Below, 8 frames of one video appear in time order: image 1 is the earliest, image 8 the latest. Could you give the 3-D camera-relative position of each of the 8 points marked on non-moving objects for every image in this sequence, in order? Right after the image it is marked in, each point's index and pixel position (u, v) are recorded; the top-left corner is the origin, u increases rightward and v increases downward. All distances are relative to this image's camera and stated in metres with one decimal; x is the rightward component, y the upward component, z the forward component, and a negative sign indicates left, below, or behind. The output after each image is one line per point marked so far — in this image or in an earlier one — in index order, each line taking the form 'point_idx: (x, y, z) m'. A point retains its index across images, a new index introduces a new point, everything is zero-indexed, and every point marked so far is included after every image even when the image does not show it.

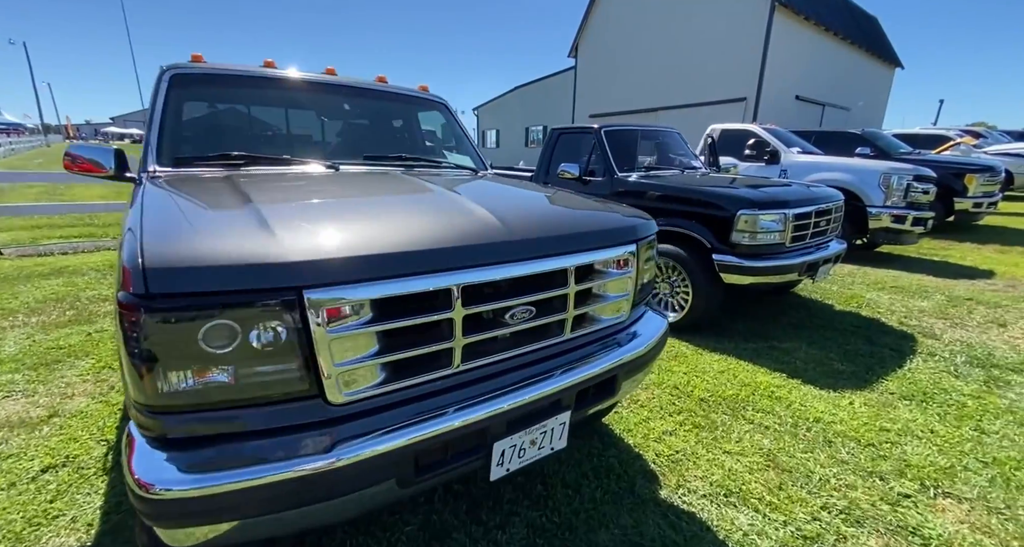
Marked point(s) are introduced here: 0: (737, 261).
0: (+1.7, +0.1, +3.4) m
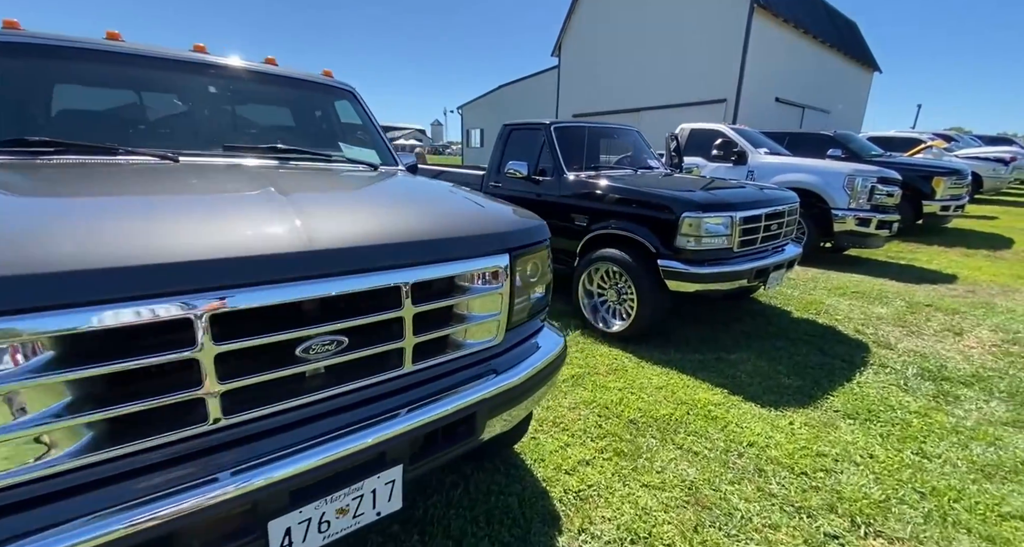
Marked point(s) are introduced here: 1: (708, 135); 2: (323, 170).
0: (+1.2, 0.0, +3.2) m
1: (+3.3, +2.3, +7.5) m
2: (-0.9, +0.5, +2.0) m
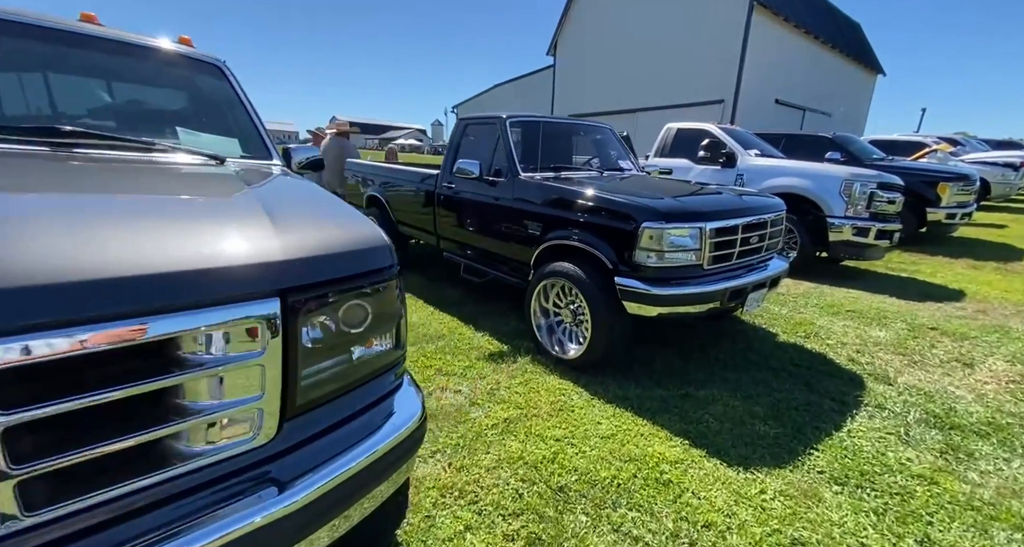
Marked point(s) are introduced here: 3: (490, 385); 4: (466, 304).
0: (+0.8, -0.1, +2.7) m
1: (+2.9, +2.2, +7.0) m
2: (-1.3, +0.4, +1.5) m
3: (-0.1, -0.7, +2.8) m
4: (-0.4, -0.3, +4.2) m
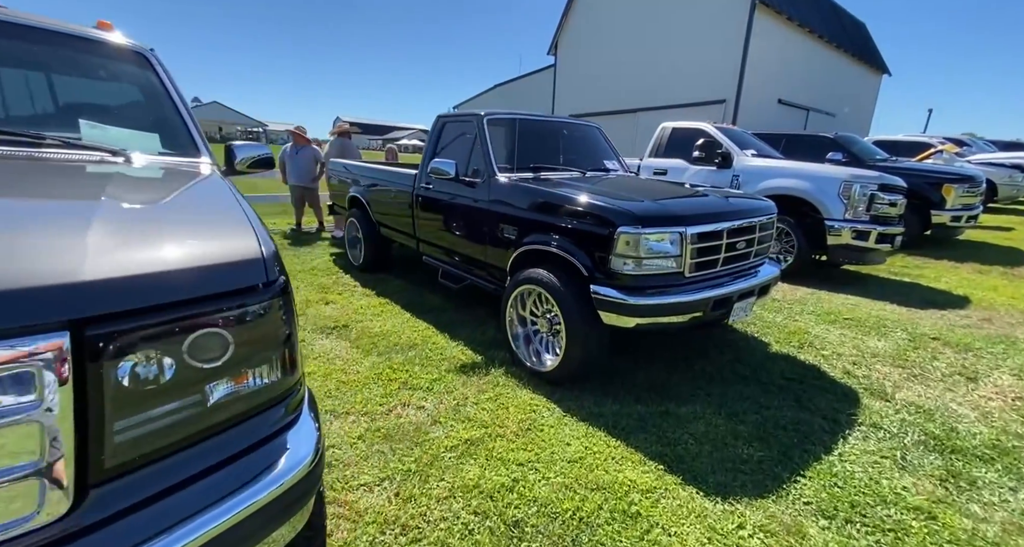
0: (+0.6, -0.1, +2.5) m
1: (+2.7, +2.1, +6.8) m
2: (-1.5, +0.3, +1.3) m
3: (-0.3, -0.7, +2.6) m
4: (-0.6, -0.3, +4.0) m
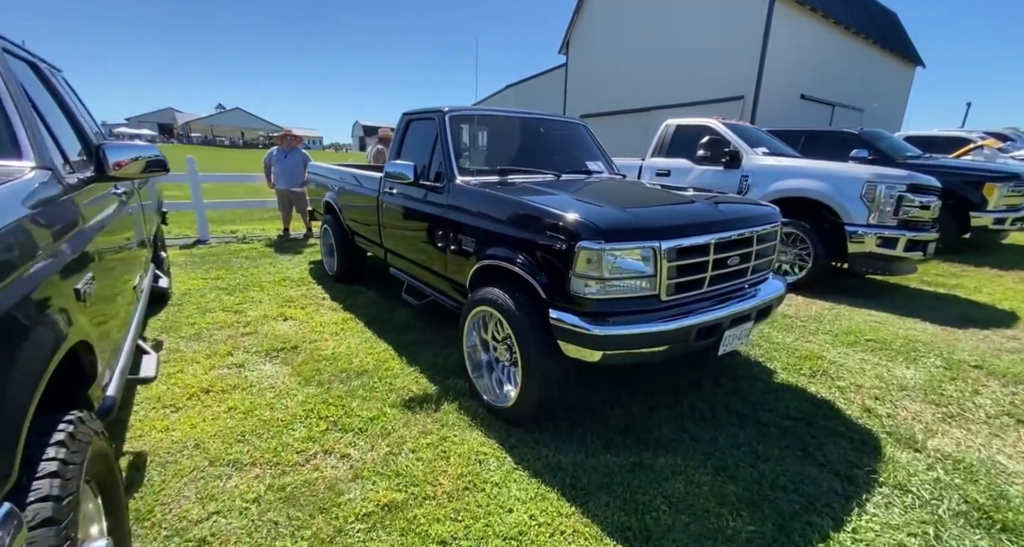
0: (+0.3, -0.2, +2.1) m
1: (+2.6, +2.0, +6.3) m
2: (-1.8, +0.2, +1.0) m
3: (-0.6, -0.8, +2.2) m
4: (-0.8, -0.5, +3.7) m
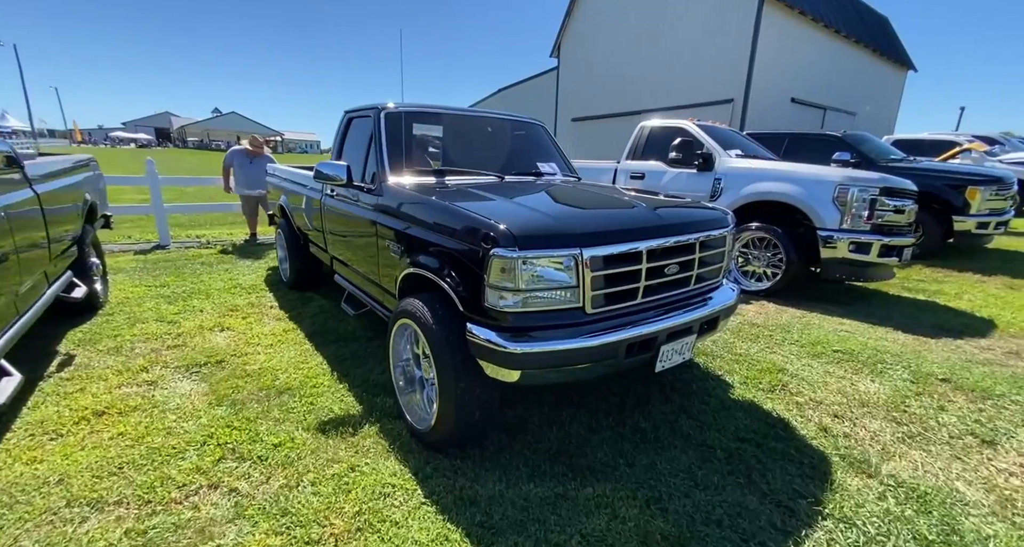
0: (-0.1, -0.3, +1.9) m
1: (+2.2, +1.9, +6.1) m
2: (-2.2, +0.2, +0.8) m
3: (-1.0, -0.9, +2.0) m
4: (-1.2, -0.5, +3.4) m
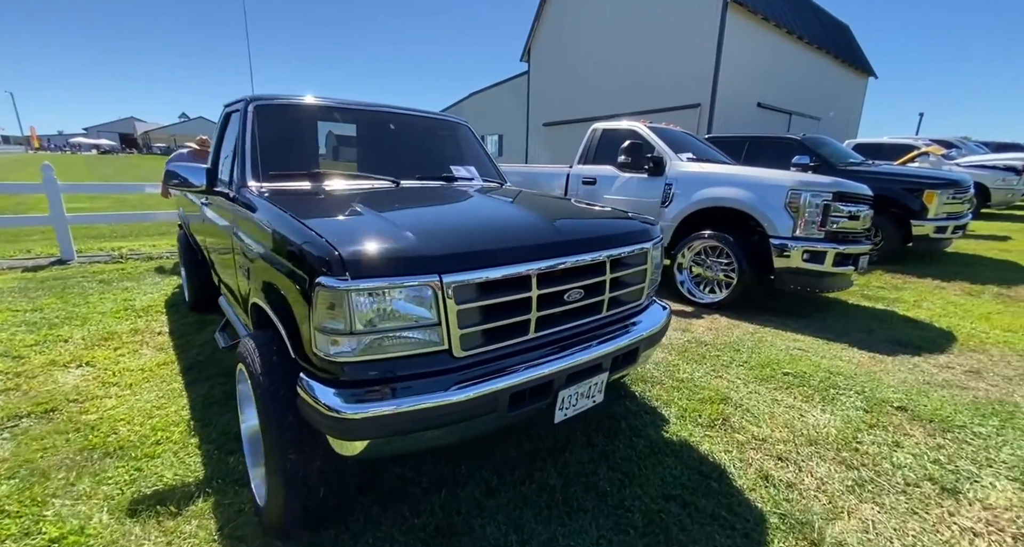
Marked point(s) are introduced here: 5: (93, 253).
0: (-0.6, -0.4, +1.4) m
1: (+1.4, +1.8, +5.8) m
2: (-2.7, 0.0, +0.3) m
3: (-1.5, -1.0, +1.5) m
4: (-1.8, -0.7, +2.9) m
5: (-5.8, +0.3, +6.2) m
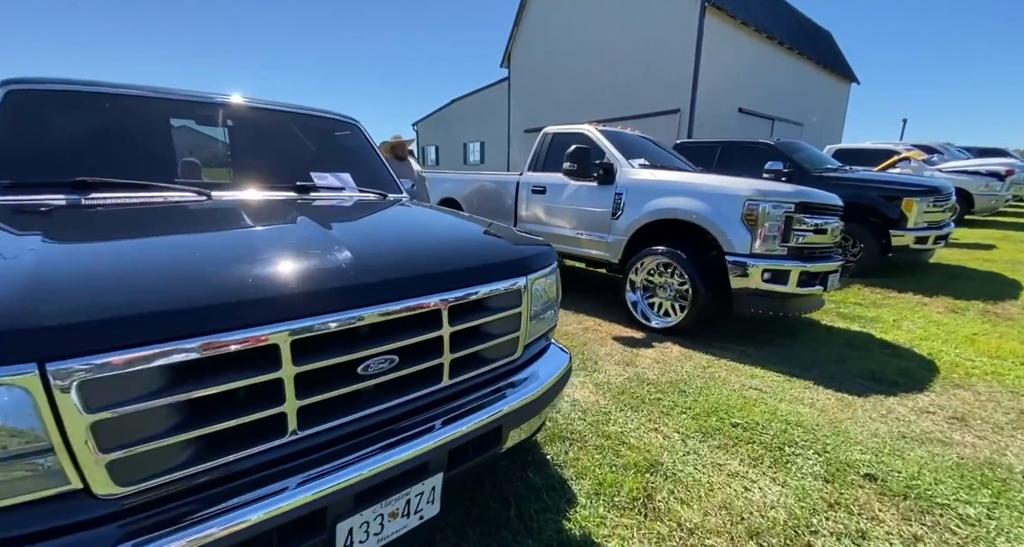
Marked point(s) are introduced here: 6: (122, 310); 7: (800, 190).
0: (-1.2, -0.6, +0.8) m
1: (+0.7, +1.5, +5.2) m
2: (-3.3, -0.1, -0.4) m
3: (-2.1, -1.2, +0.8) m
4: (-2.5, -0.9, +2.3) m
5: (-6.5, 0.0, +5.5) m
6: (-0.8, -0.1, +0.9) m
7: (+2.4, +0.7, +3.7) m
